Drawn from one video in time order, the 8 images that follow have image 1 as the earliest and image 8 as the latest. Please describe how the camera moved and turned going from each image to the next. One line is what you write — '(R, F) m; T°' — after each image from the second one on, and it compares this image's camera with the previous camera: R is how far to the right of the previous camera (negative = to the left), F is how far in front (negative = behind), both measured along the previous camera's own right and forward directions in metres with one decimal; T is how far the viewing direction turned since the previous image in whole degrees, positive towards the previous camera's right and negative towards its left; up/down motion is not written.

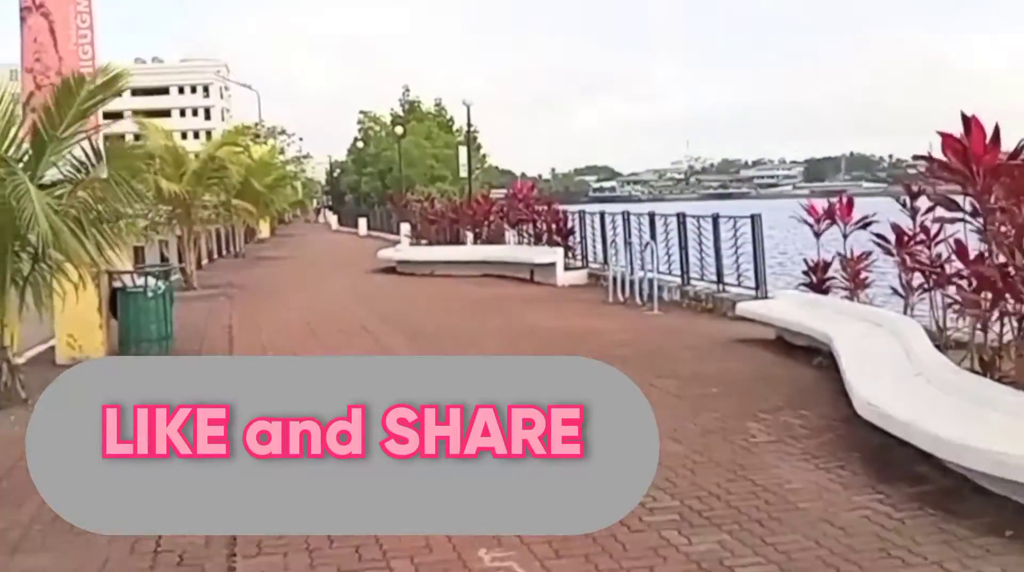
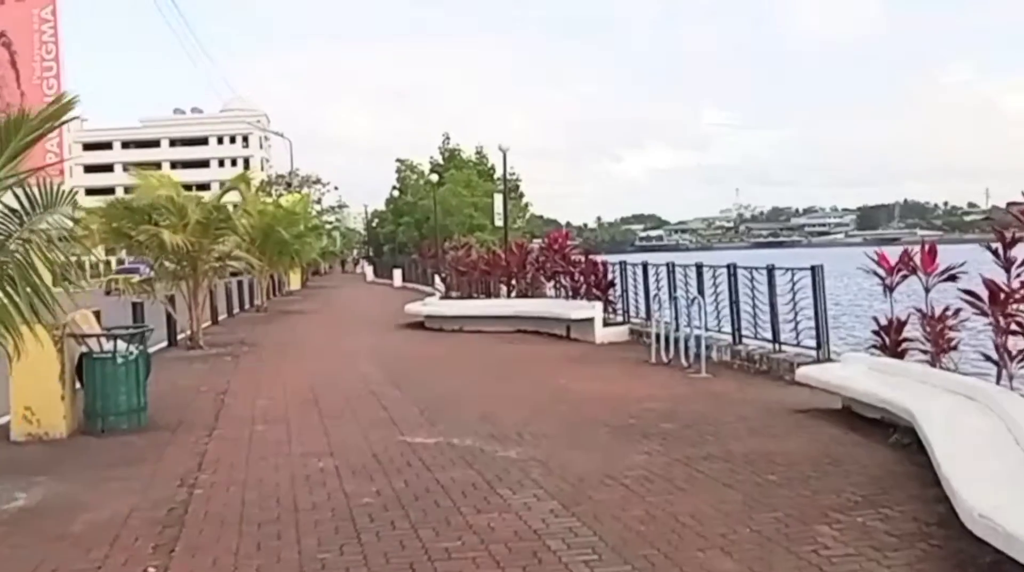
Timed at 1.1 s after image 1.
(+0.4, +1.5) m; -4°
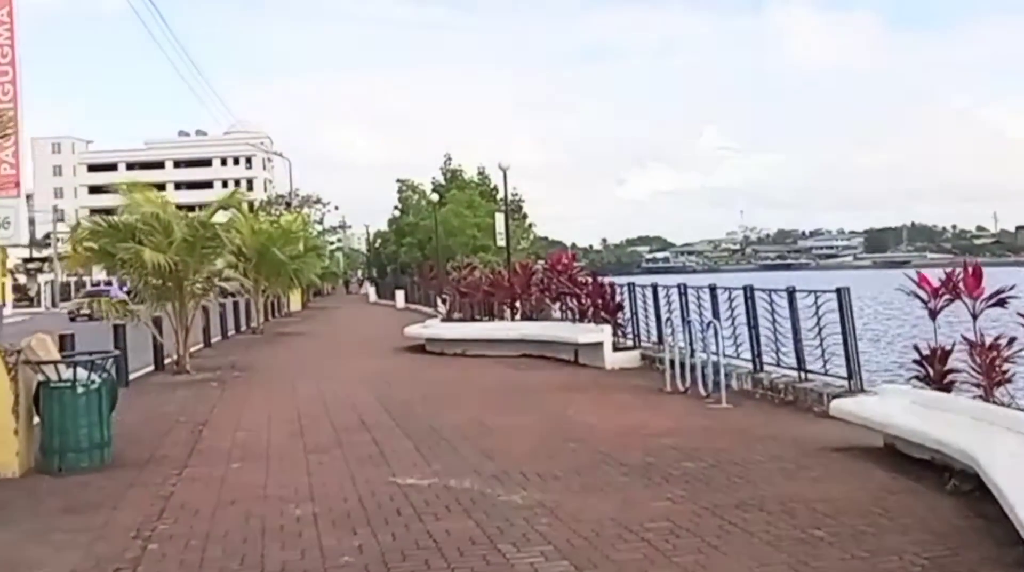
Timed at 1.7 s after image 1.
(0.0, +0.9) m; 0°
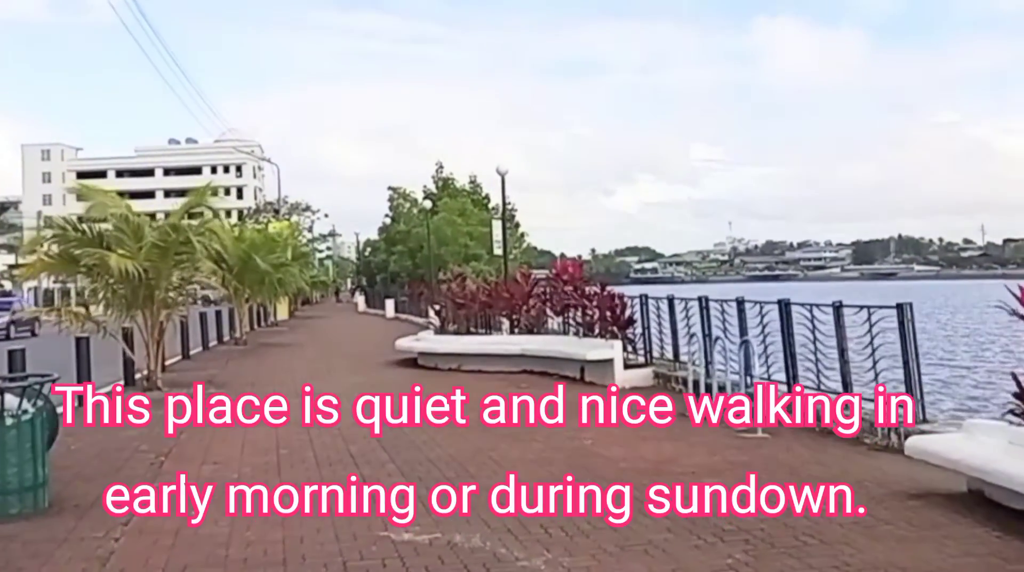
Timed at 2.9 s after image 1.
(-0.3, +1.4) m; +1°
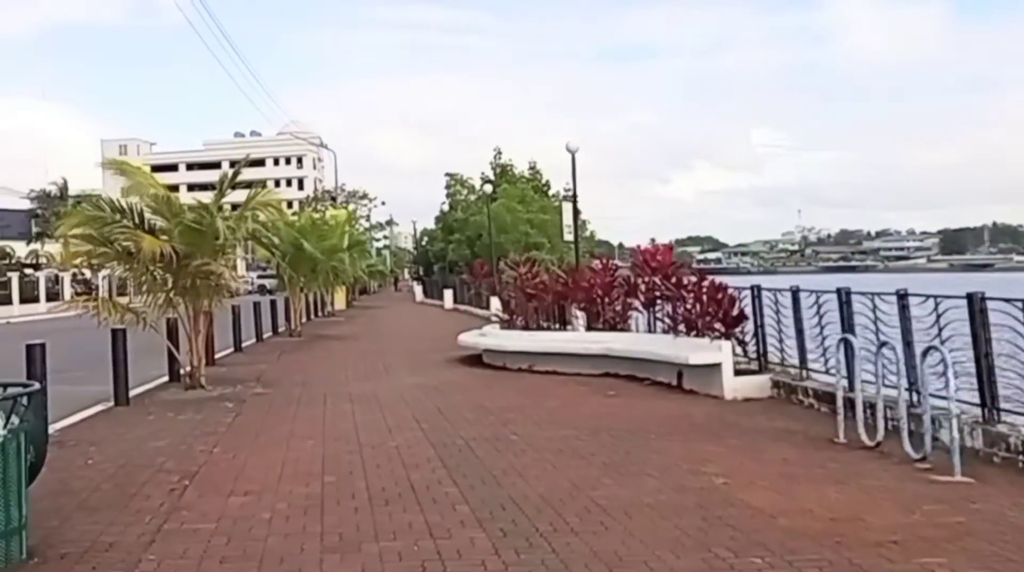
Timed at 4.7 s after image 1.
(-0.5, +2.2) m; -4°
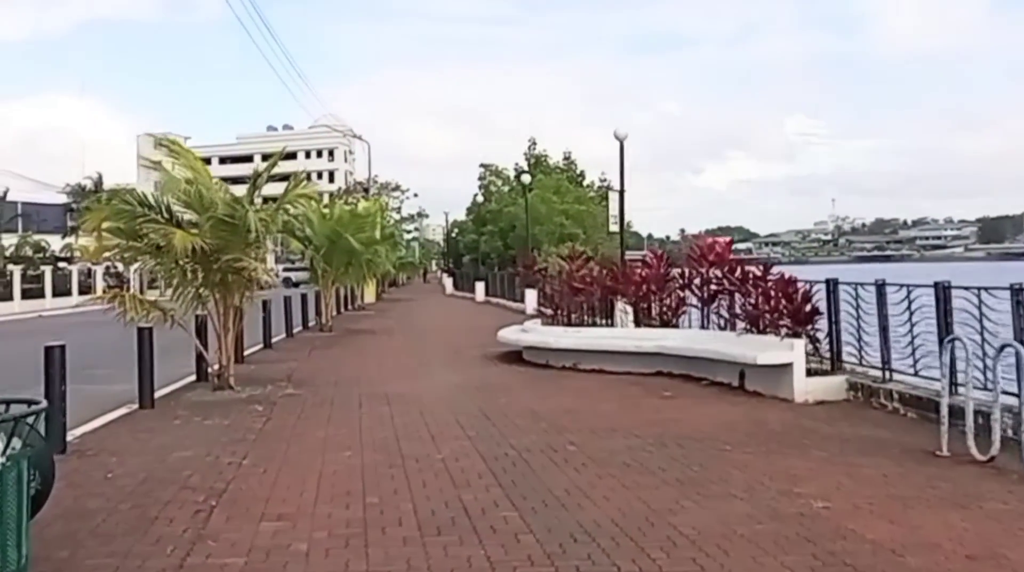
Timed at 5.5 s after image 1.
(-0.3, +1.0) m; -2°
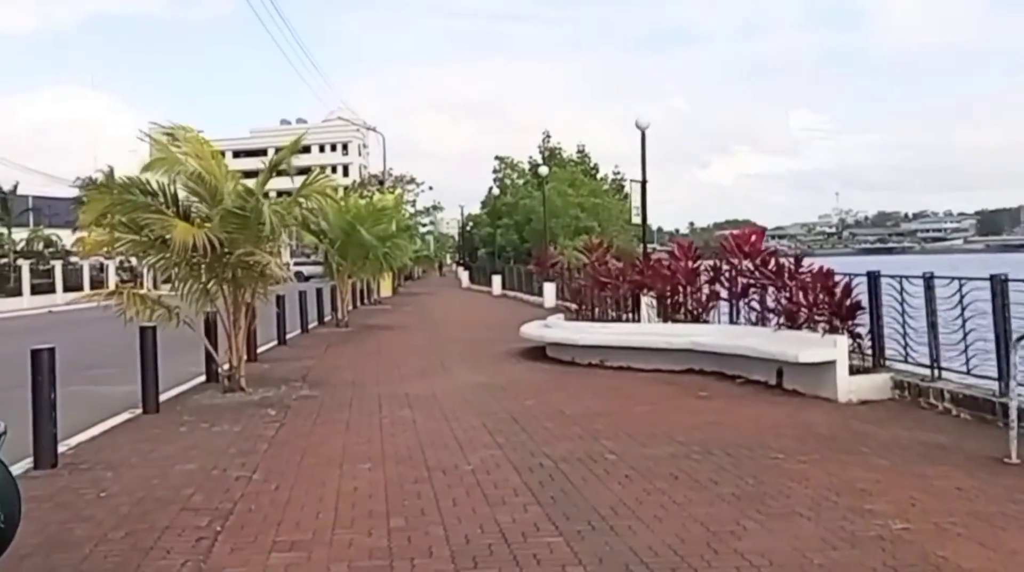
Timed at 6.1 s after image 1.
(-0.2, +0.8) m; -1°
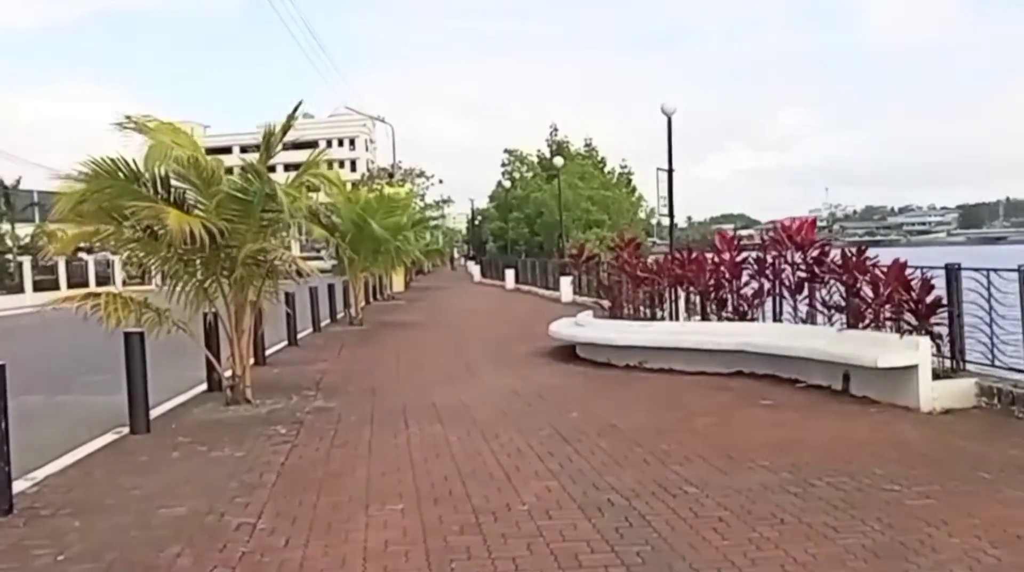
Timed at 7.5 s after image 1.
(-0.5, +1.5) m; -1°
